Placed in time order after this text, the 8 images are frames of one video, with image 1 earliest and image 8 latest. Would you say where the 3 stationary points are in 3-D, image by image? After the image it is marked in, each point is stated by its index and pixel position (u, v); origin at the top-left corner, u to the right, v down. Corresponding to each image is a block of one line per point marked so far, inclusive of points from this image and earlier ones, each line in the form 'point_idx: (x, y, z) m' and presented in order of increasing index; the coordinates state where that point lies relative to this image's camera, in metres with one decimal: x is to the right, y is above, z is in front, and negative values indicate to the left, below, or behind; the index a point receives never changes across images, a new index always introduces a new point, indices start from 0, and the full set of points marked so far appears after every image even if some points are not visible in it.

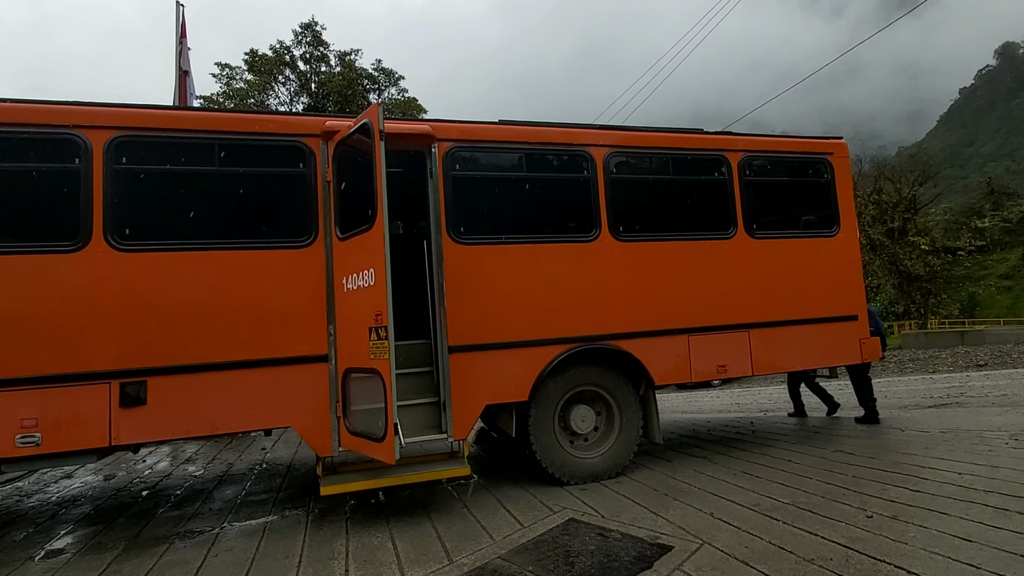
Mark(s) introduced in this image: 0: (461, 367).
0: (-0.5, -0.7, +4.6) m
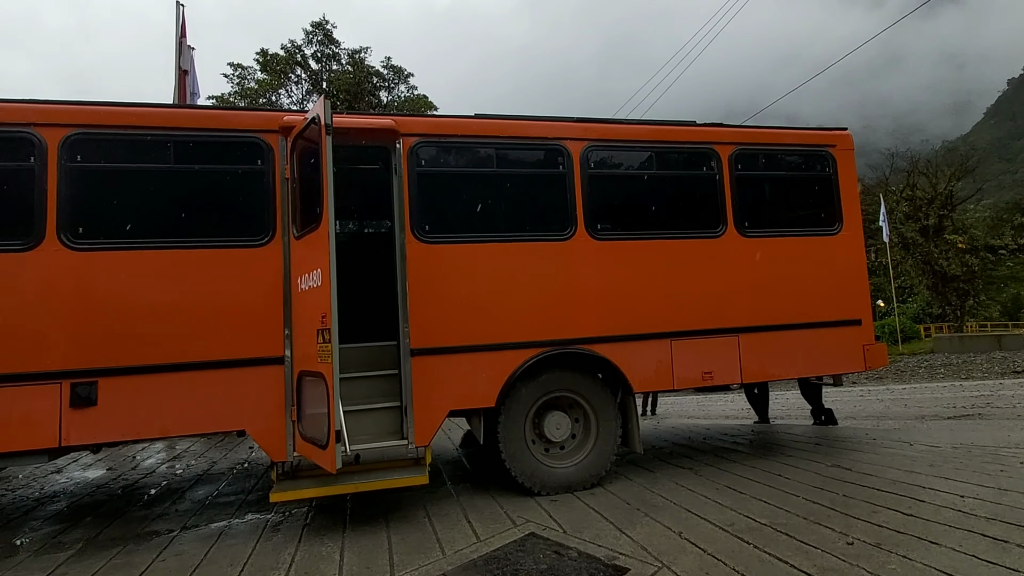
0: (-0.8, -0.7, +4.4) m
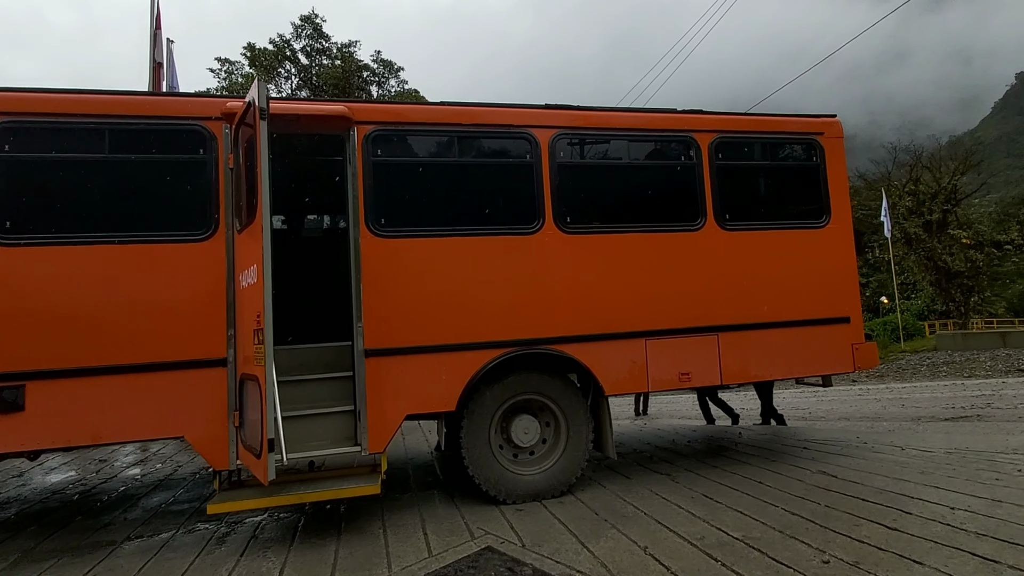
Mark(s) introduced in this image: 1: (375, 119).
0: (-1.1, -0.7, +4.2) m
1: (-1.2, +1.5, +4.4) m
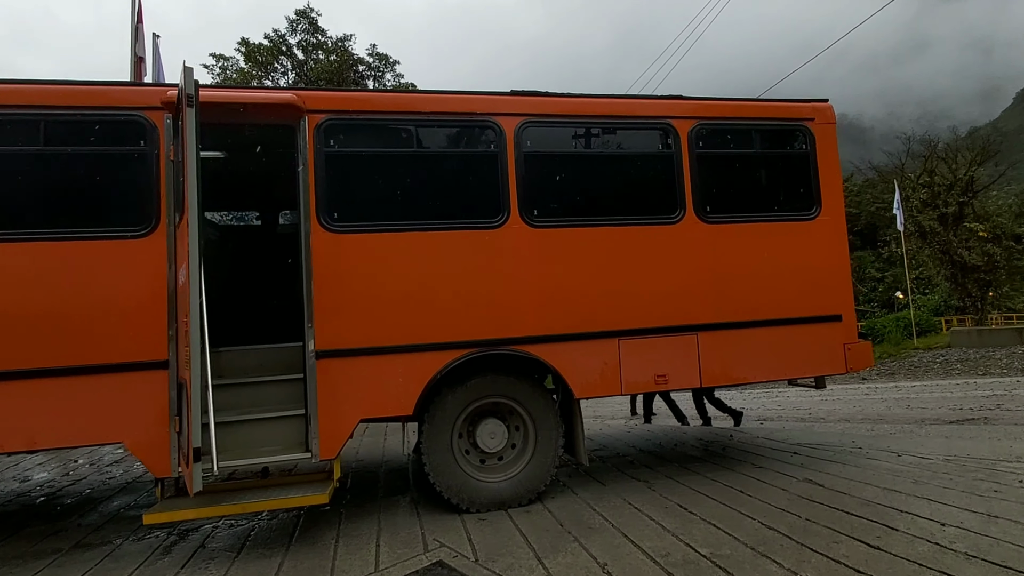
0: (-1.5, -0.7, +4.0) m
1: (-1.5, +1.5, +4.1) m
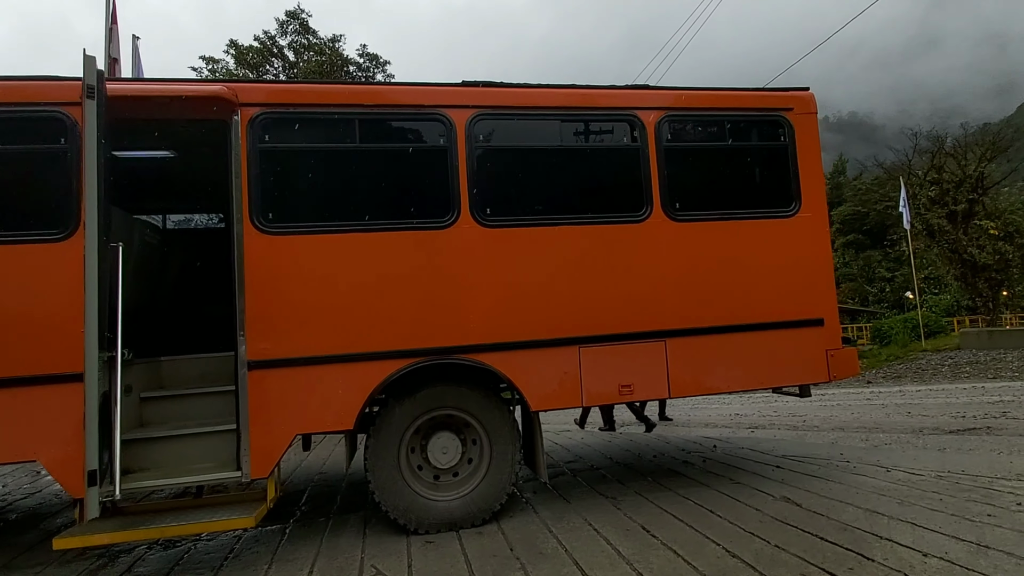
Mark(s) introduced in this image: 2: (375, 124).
0: (-1.9, -0.7, +3.7) m
1: (-2.0, +1.5, +3.9) m
2: (-1.1, +1.3, +4.0) m
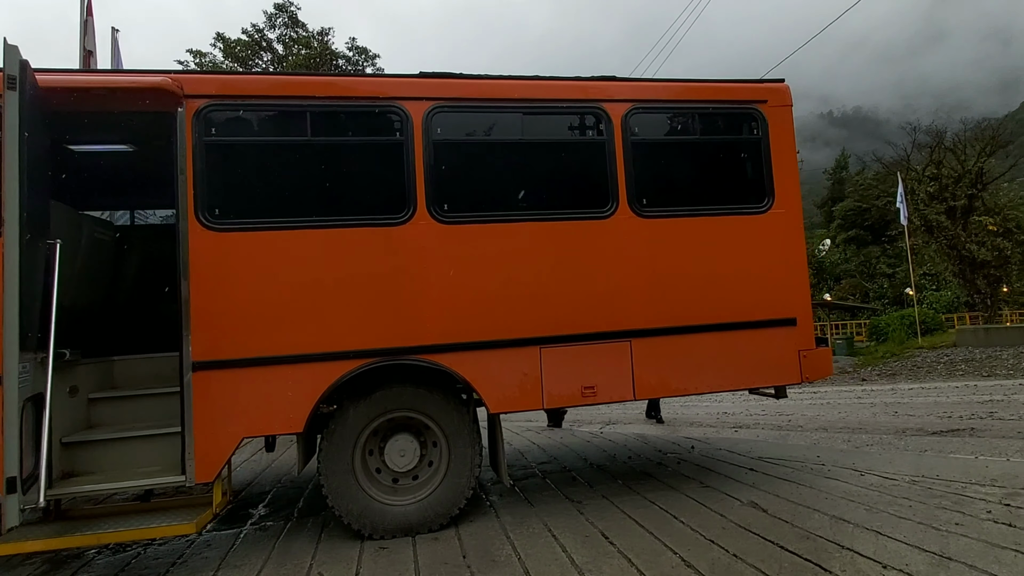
0: (-2.2, -0.7, +3.6) m
1: (-2.3, +1.5, +3.7) m
2: (-1.5, +1.3, +3.9) m
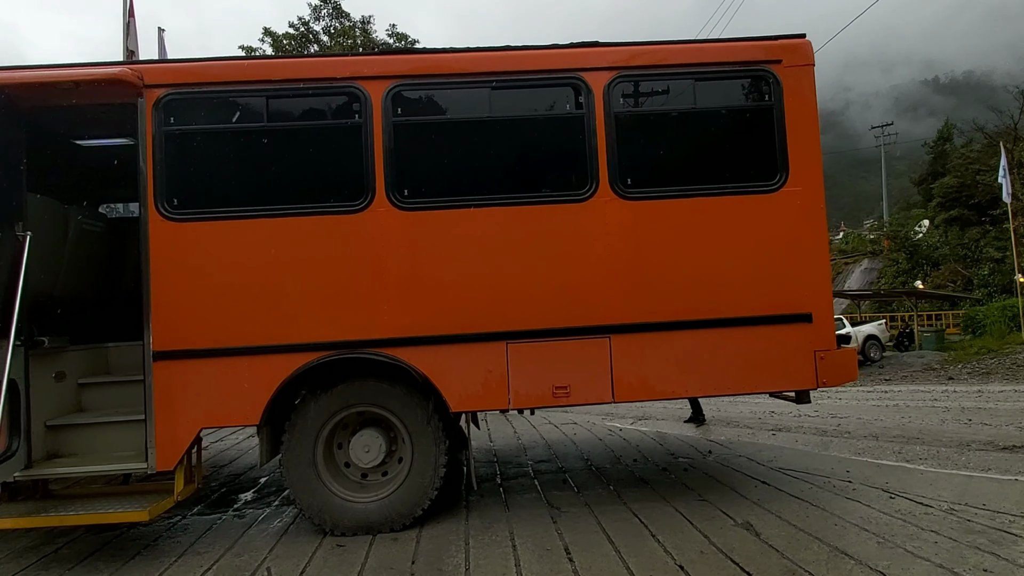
0: (-2.5, -0.7, +3.6) m
1: (-2.6, +1.6, +3.7) m
2: (-1.7, +1.4, +3.8) m
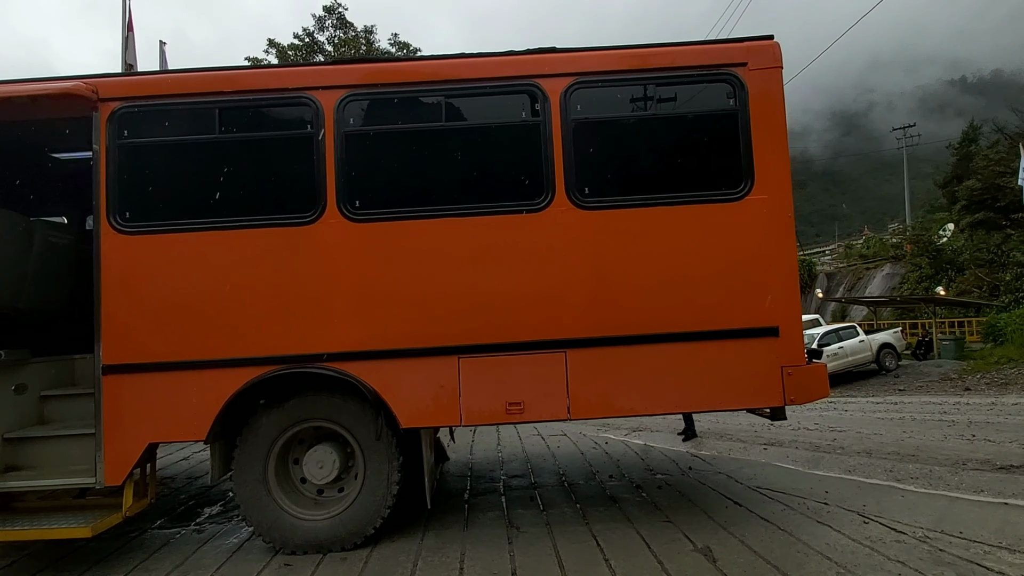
0: (-2.9, -0.8, +3.6) m
1: (-2.9, +1.5, +3.7) m
2: (-2.1, +1.3, +3.7) m
